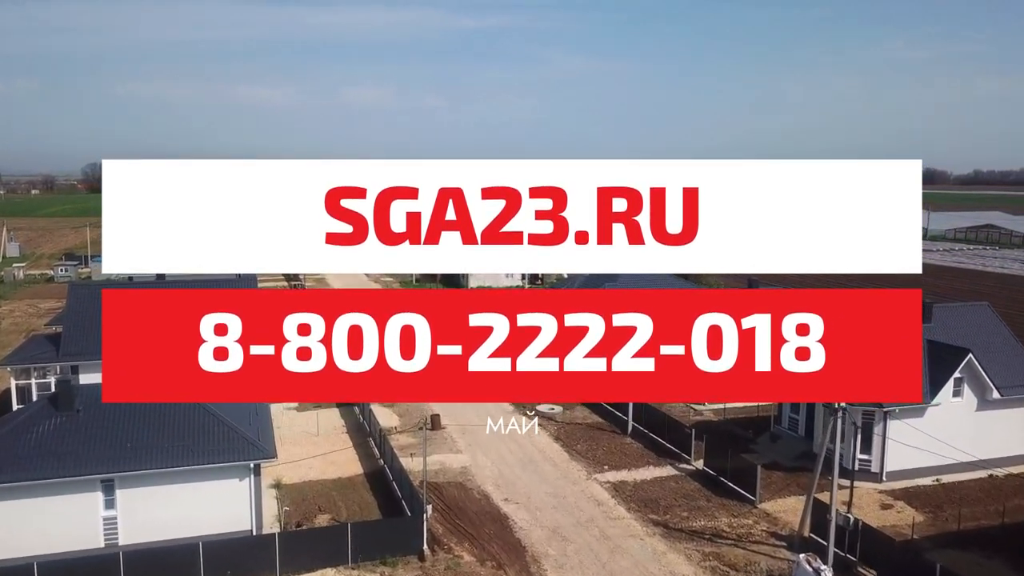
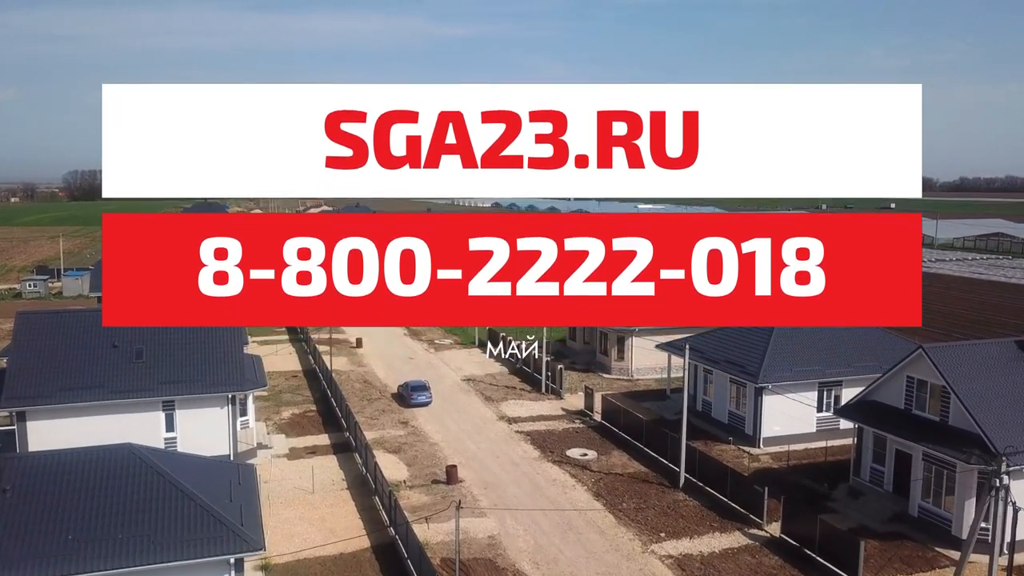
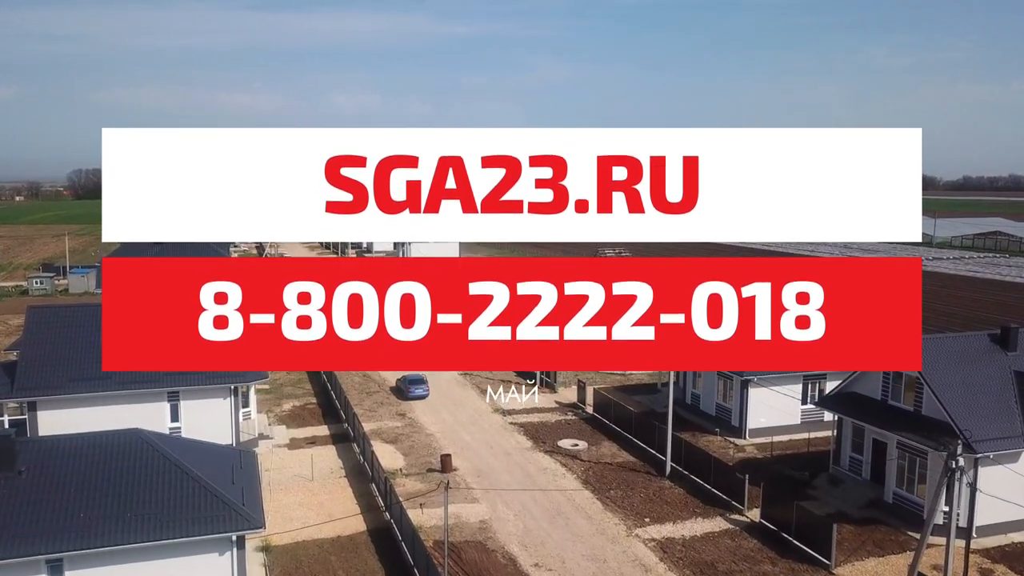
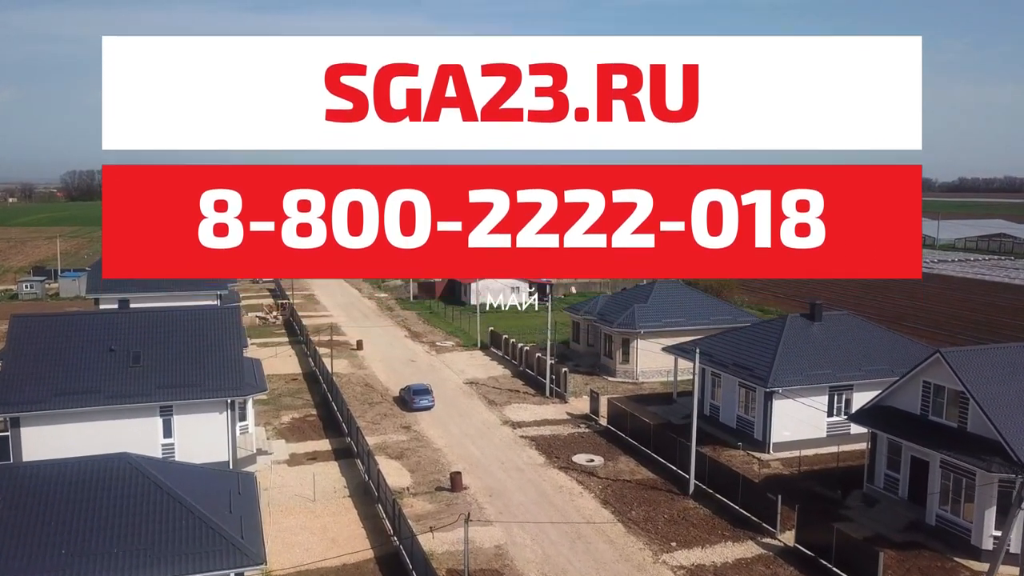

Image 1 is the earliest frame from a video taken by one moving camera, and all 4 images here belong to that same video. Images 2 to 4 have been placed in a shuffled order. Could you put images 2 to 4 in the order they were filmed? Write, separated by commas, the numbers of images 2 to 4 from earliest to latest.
3, 2, 4
